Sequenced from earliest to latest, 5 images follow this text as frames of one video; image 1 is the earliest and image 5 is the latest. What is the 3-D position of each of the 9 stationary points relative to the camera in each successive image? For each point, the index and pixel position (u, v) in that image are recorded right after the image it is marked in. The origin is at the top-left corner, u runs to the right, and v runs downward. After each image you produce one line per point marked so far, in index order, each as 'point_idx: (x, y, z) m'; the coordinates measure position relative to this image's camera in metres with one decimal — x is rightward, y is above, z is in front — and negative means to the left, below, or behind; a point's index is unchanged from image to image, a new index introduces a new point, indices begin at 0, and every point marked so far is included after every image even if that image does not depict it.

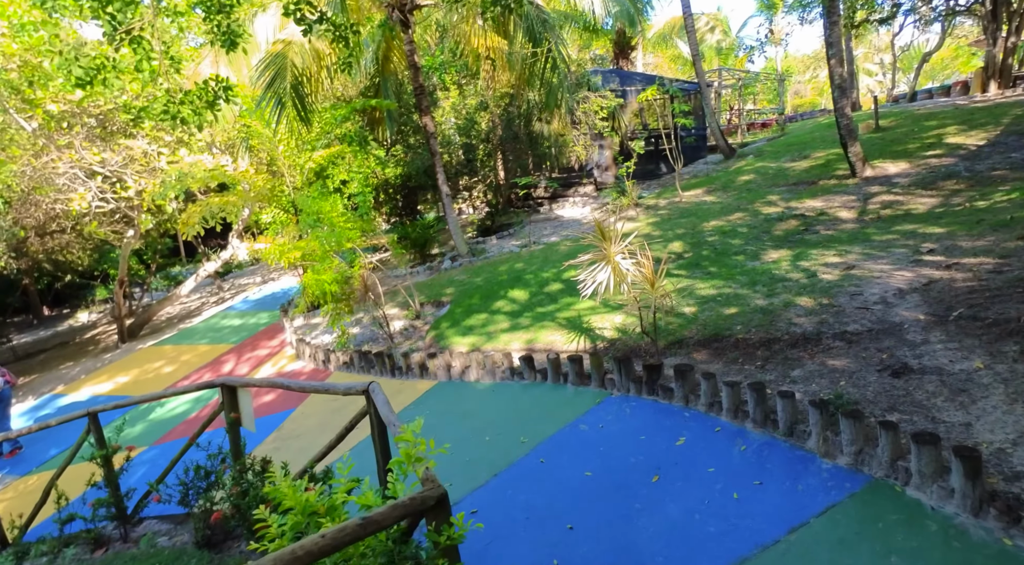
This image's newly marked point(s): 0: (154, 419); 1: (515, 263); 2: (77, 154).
0: (-4.4, -1.7, +8.1) m
1: (0.0, +0.3, +8.9) m
2: (-7.5, +2.1, +11.3) m
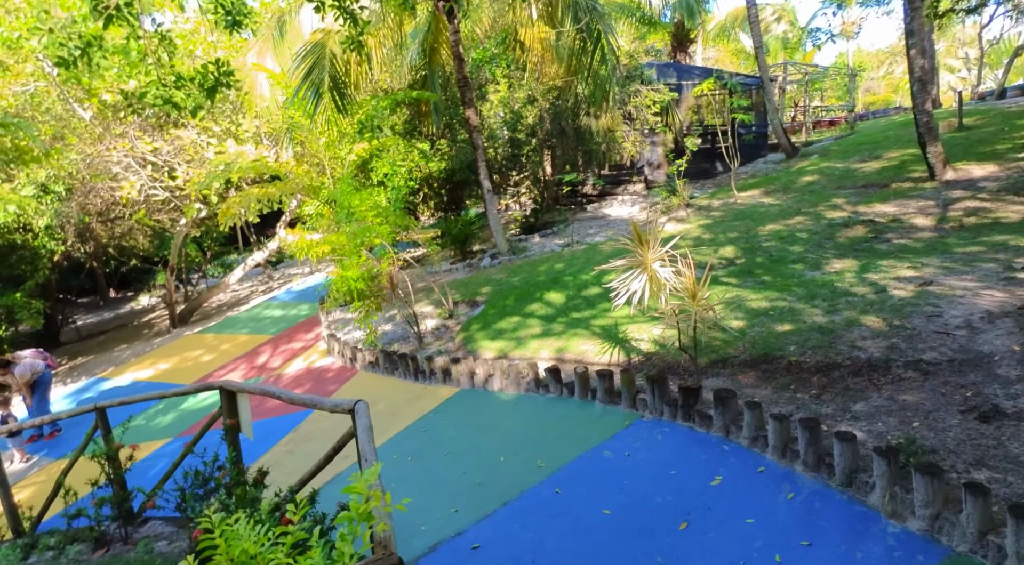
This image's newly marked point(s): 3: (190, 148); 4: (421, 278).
0: (-4.0, -1.5, +8.0) m
1: (+0.6, +0.3, +8.5) m
2: (-6.7, +2.4, +11.4) m
3: (-5.8, +2.4, +11.6) m
4: (-1.4, +0.1, +10.2) m
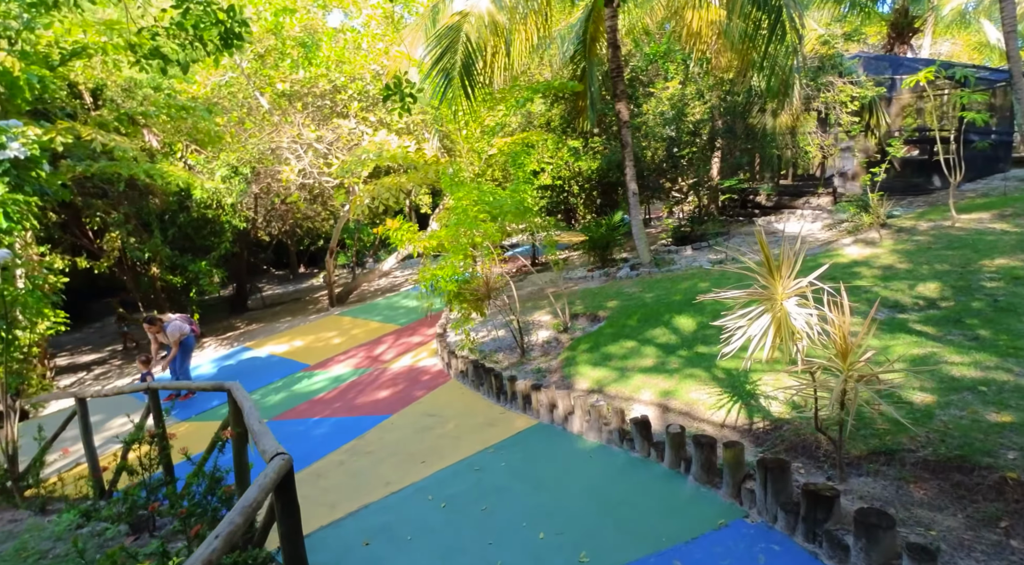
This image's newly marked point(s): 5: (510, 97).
0: (-2.6, -1.3, +7.9) m
1: (+2.1, 0.0, +7.2) m
2: (-3.9, +2.8, +11.9) m
3: (-3.0, +2.7, +11.8) m
4: (+0.6, 0.0, +9.4) m
5: (0.0, +2.8, +9.7) m
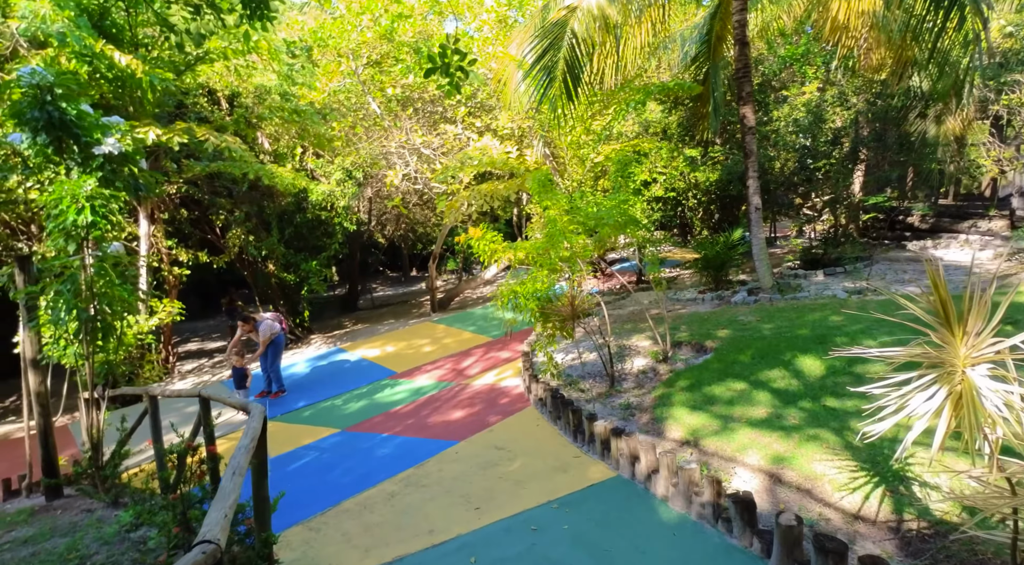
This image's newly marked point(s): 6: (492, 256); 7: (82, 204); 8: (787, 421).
0: (-1.6, -1.4, +7.6) m
1: (+3.0, -0.3, +6.1) m
2: (-1.9, +2.7, +11.8) m
3: (-1.0, +2.5, +11.6) m
4: (+1.9, -0.3, +8.5) m
5: (+1.5, +2.5, +9.0) m
6: (-0.2, +0.2, +6.2) m
7: (-3.4, +0.6, +5.1) m
8: (+1.7, -0.9, +4.1) m
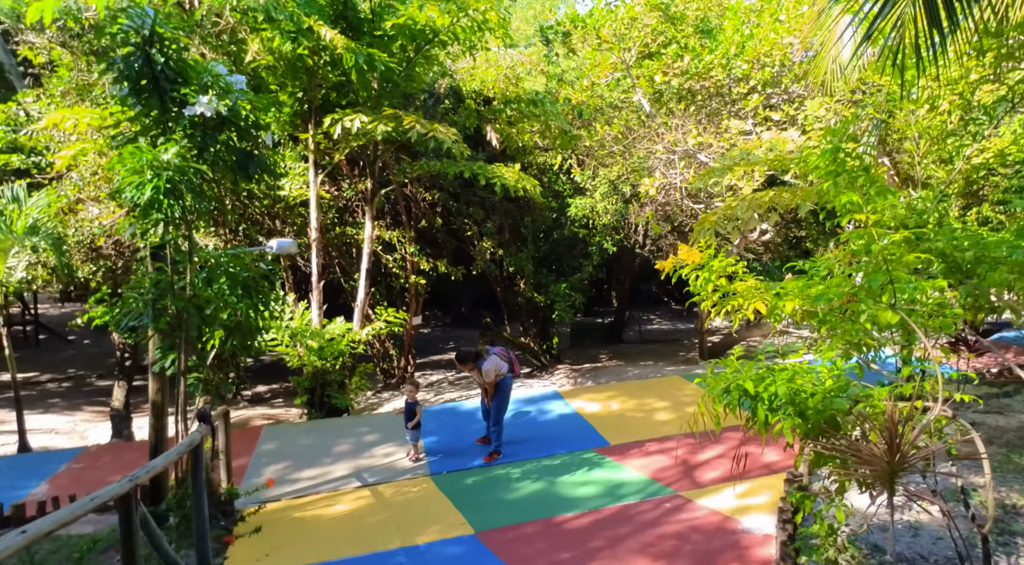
0: (+0.4, -1.6, +5.3) m
1: (+3.9, -0.9, +1.8) m
2: (+2.4, +2.1, +9.2) m
3: (+3.1, +1.9, +8.6) m
4: (+4.0, -1.0, +4.5) m
5: (+4.2, +1.8, +5.1) m
6: (+1.2, -0.1, +3.4) m
7: (-2.1, +0.6, +3.8) m
8: (+1.8, -1.2, +0.6) m
